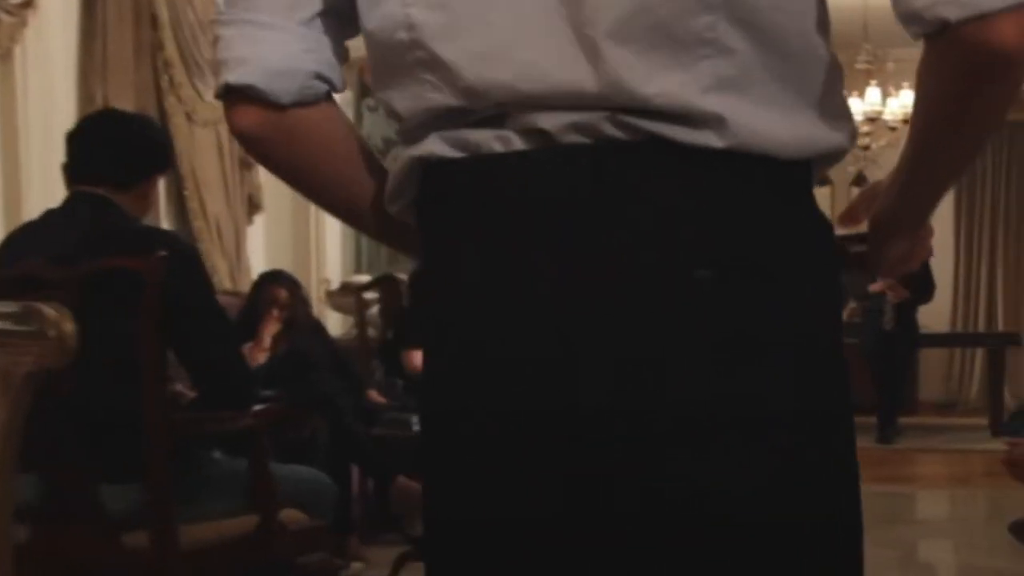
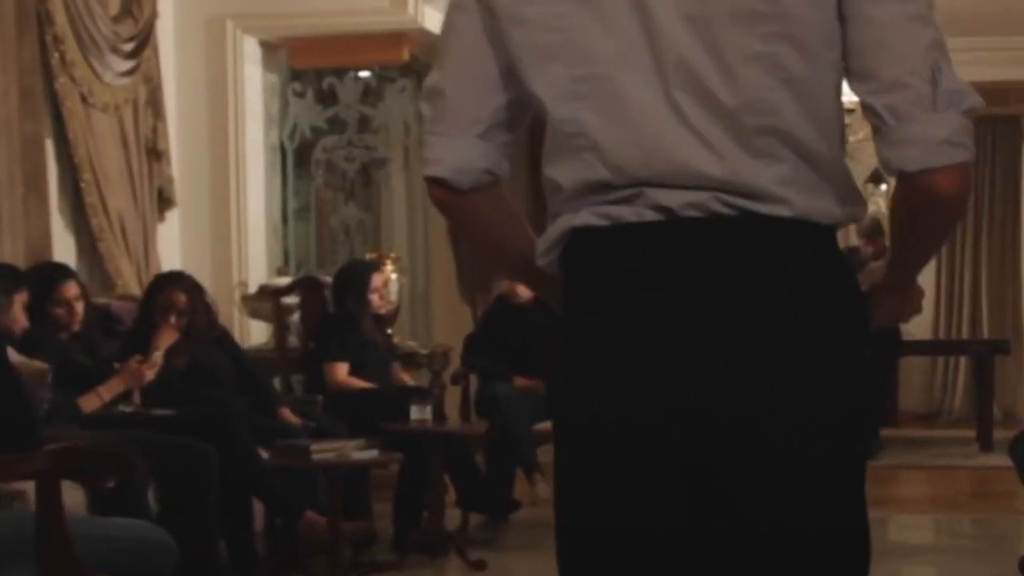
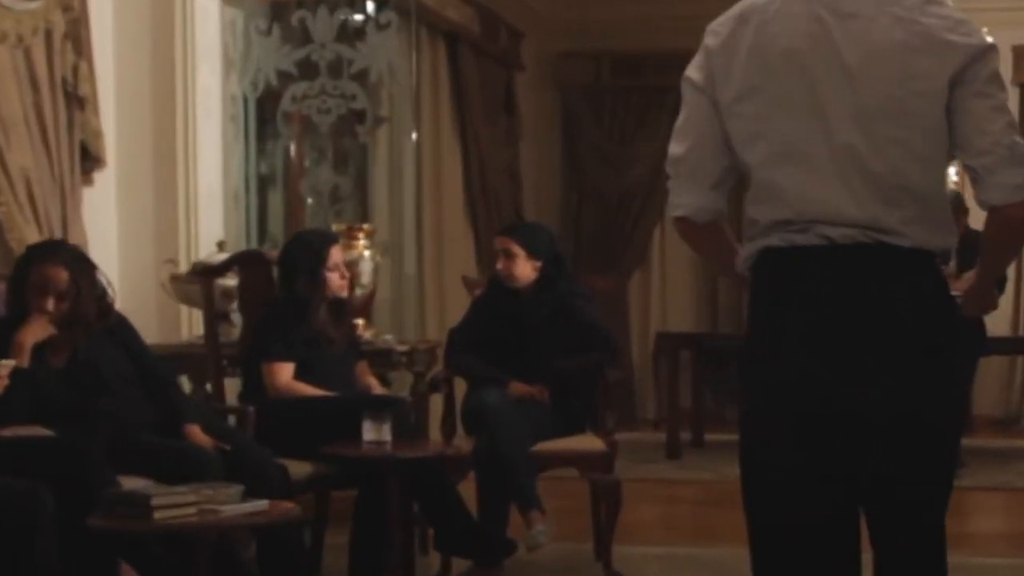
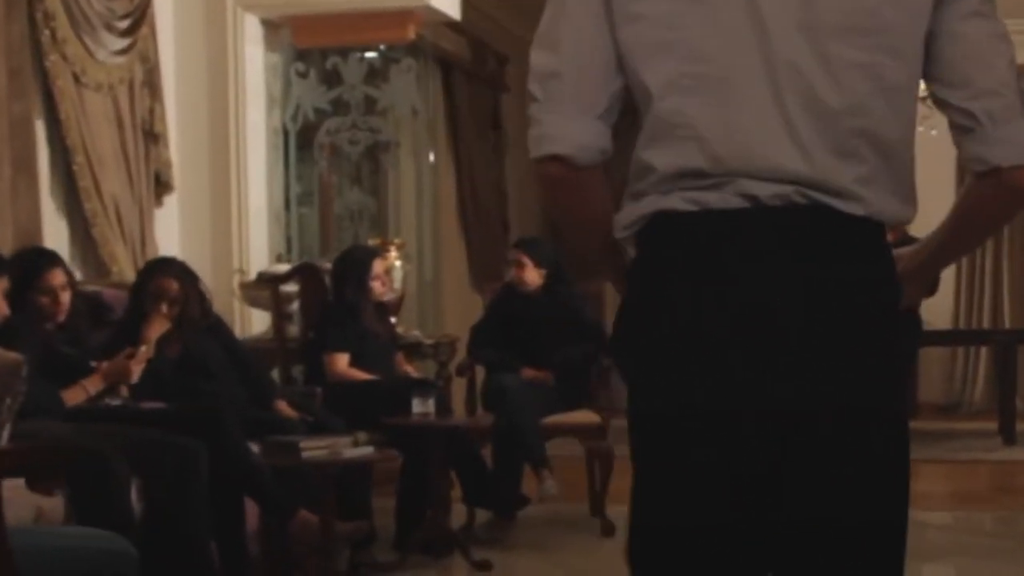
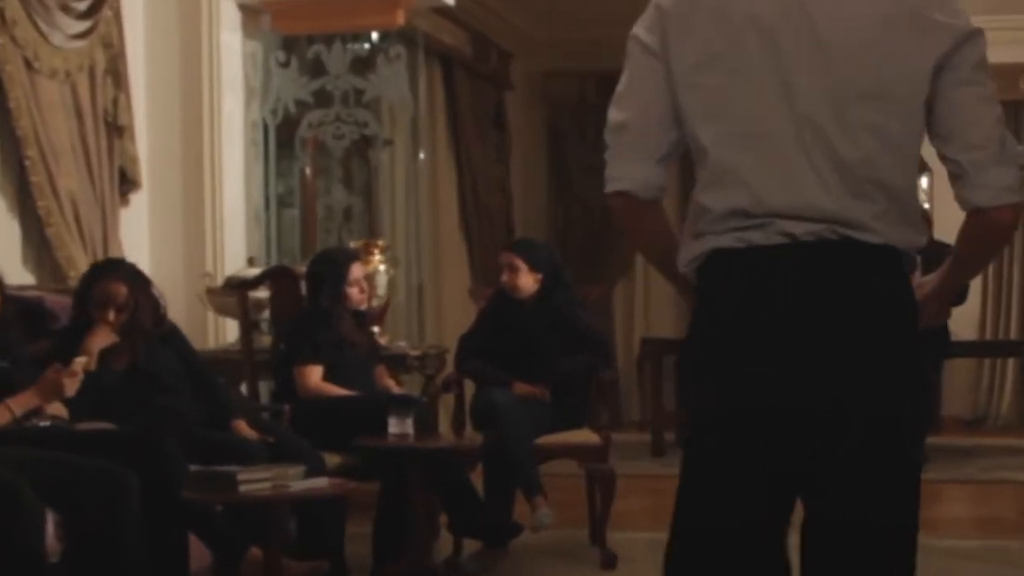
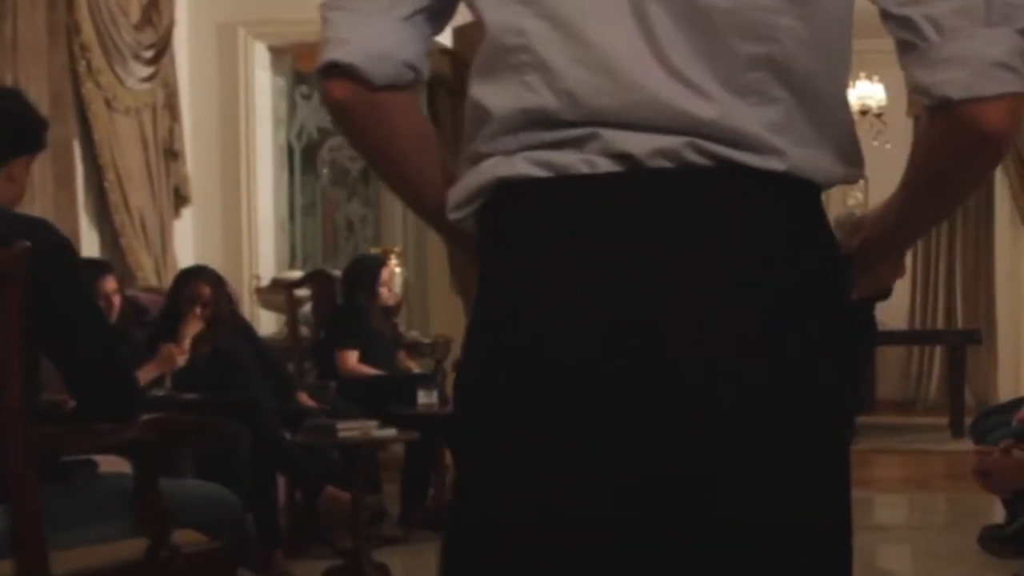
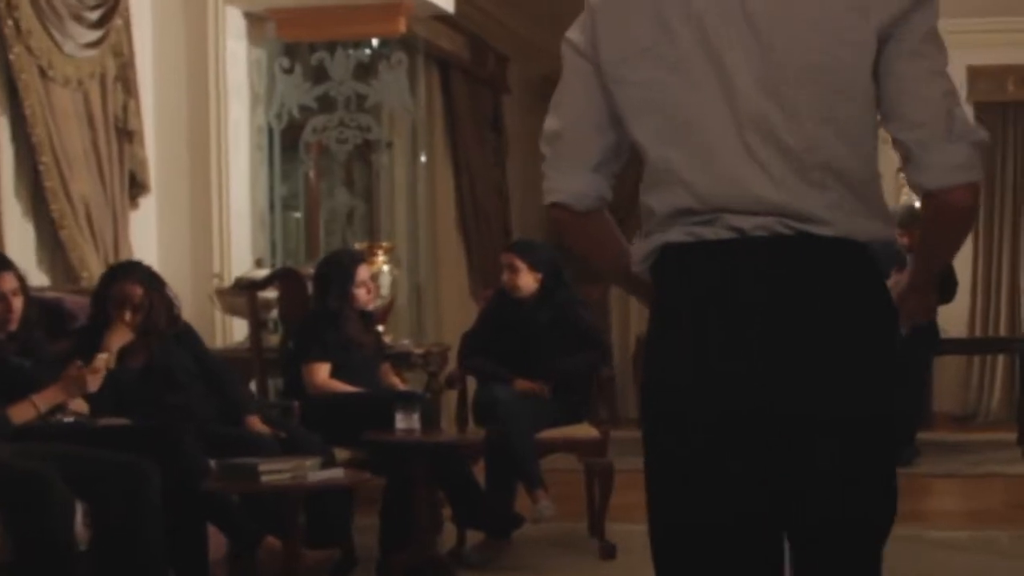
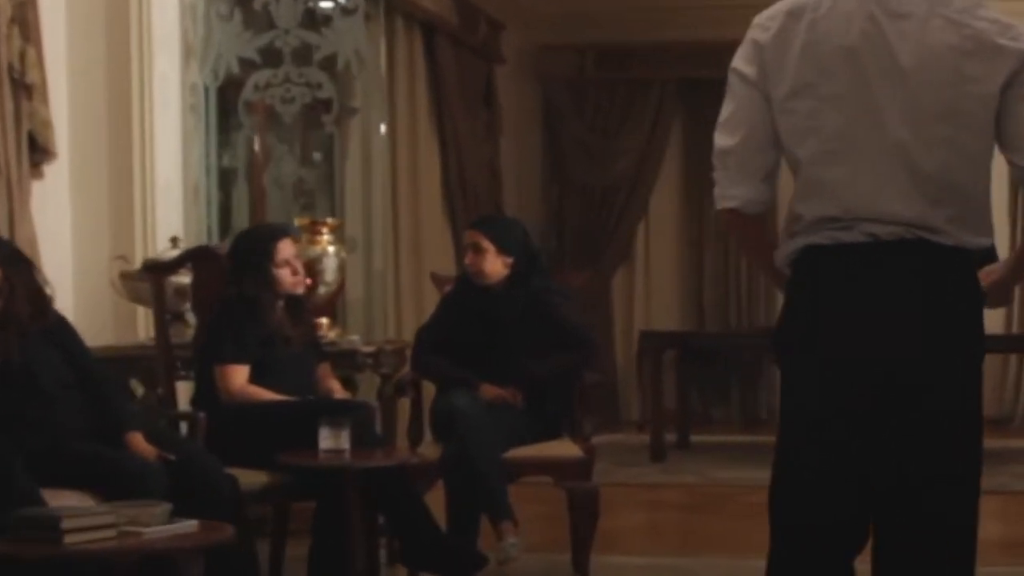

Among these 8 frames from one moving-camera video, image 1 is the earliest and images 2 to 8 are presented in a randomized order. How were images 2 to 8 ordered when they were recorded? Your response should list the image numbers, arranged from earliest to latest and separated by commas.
6, 2, 4, 7, 5, 3, 8
